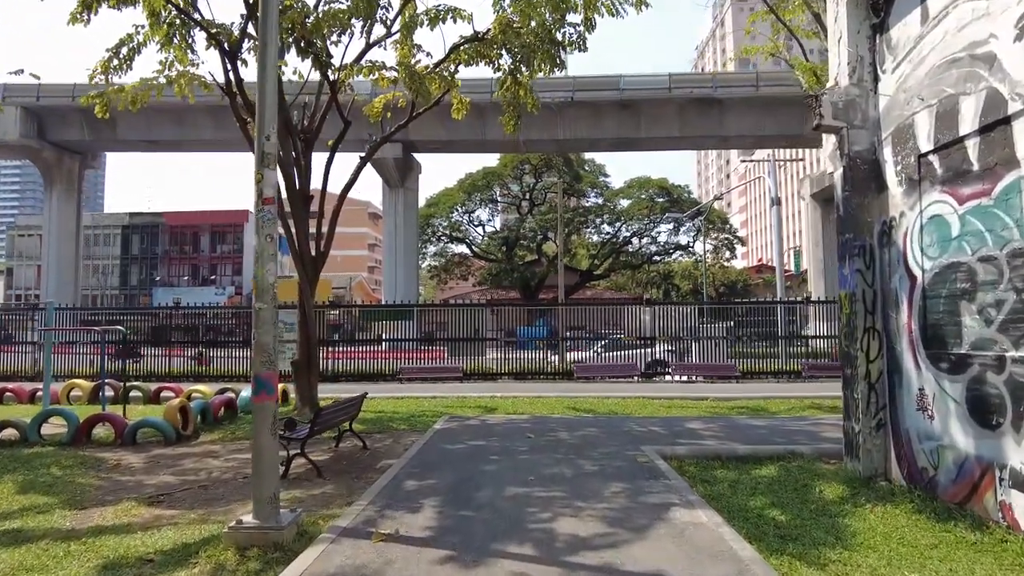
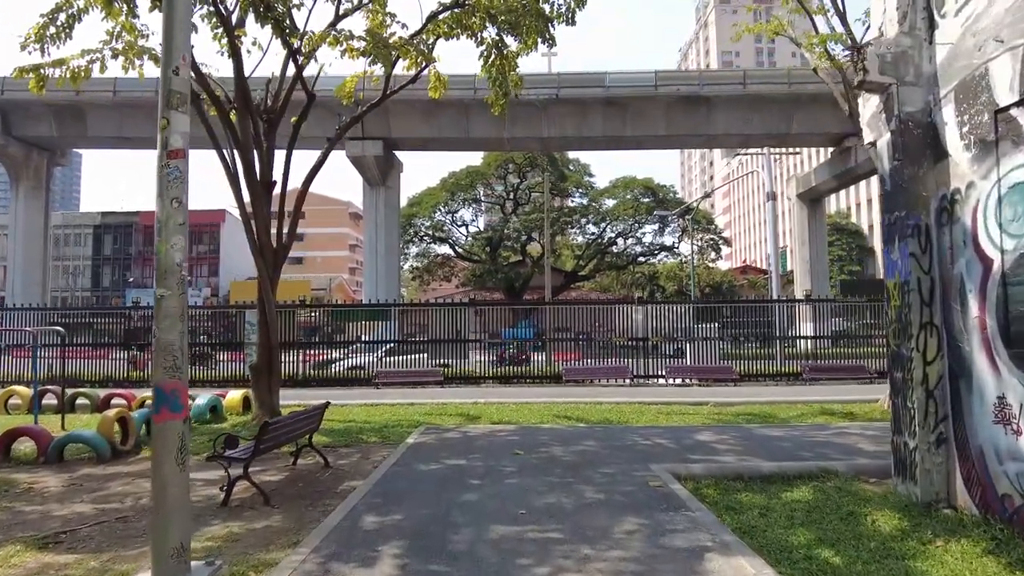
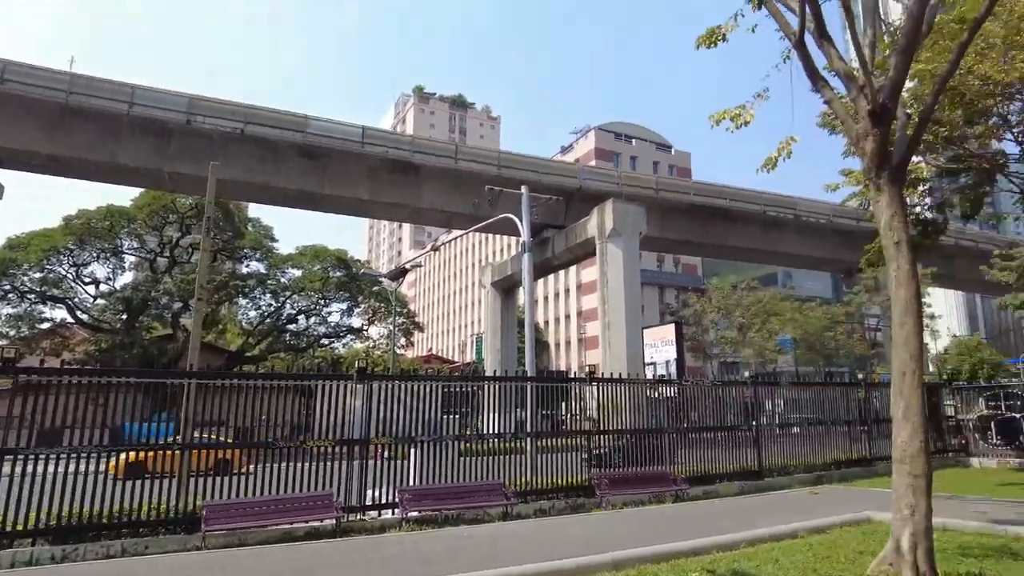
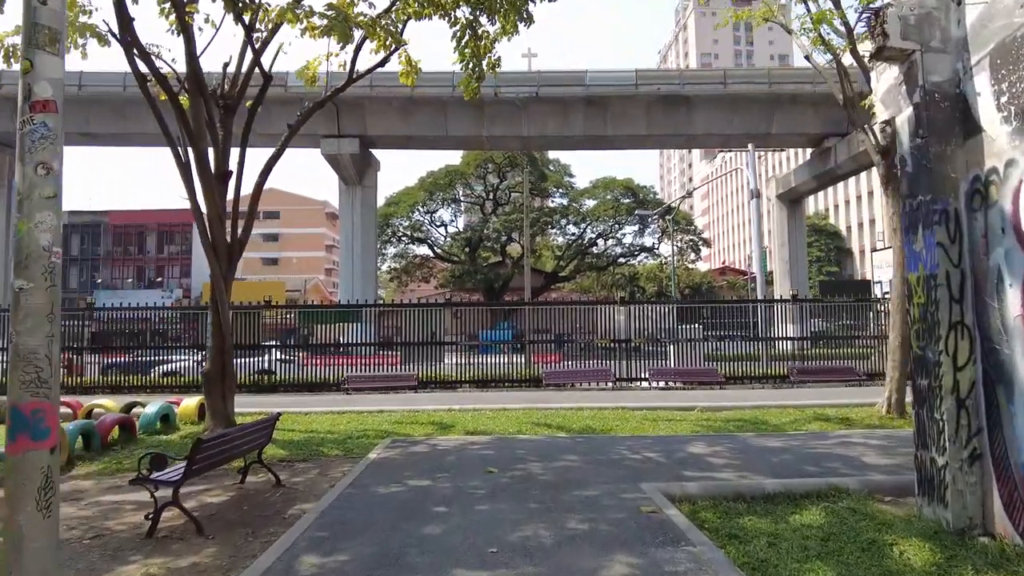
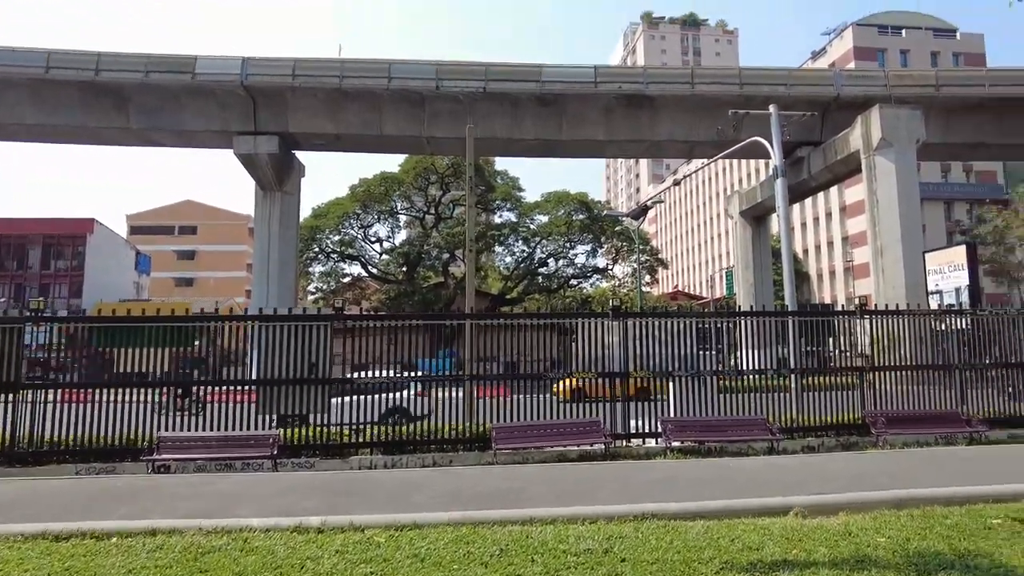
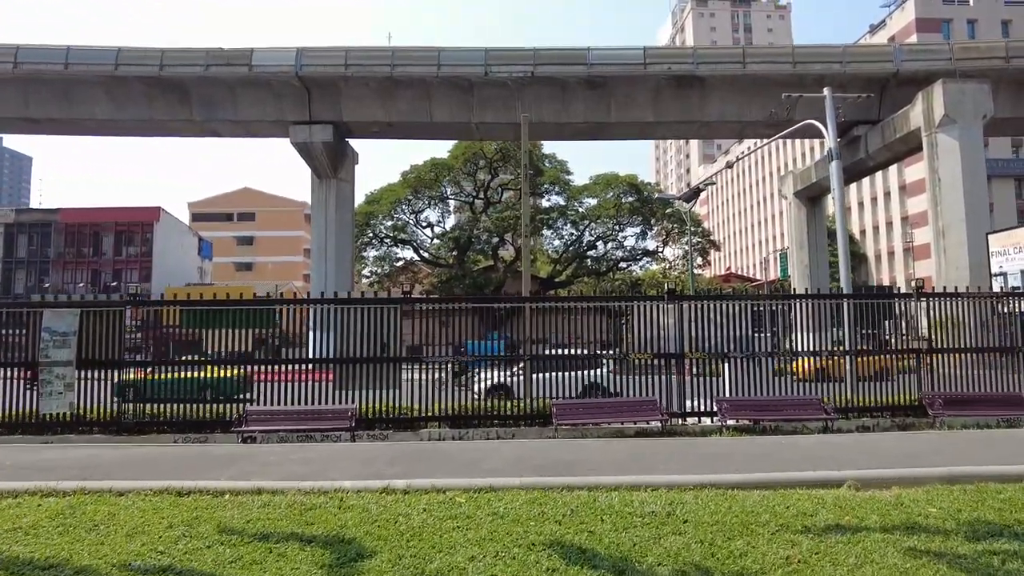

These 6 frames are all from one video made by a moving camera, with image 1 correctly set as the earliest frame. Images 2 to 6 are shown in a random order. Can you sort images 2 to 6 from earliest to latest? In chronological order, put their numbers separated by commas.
2, 4, 6, 5, 3
